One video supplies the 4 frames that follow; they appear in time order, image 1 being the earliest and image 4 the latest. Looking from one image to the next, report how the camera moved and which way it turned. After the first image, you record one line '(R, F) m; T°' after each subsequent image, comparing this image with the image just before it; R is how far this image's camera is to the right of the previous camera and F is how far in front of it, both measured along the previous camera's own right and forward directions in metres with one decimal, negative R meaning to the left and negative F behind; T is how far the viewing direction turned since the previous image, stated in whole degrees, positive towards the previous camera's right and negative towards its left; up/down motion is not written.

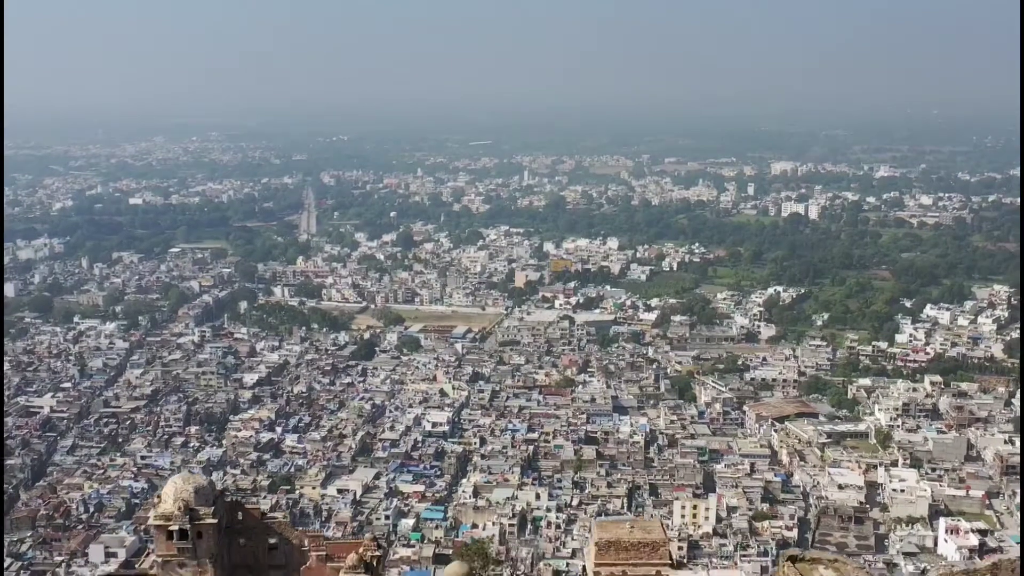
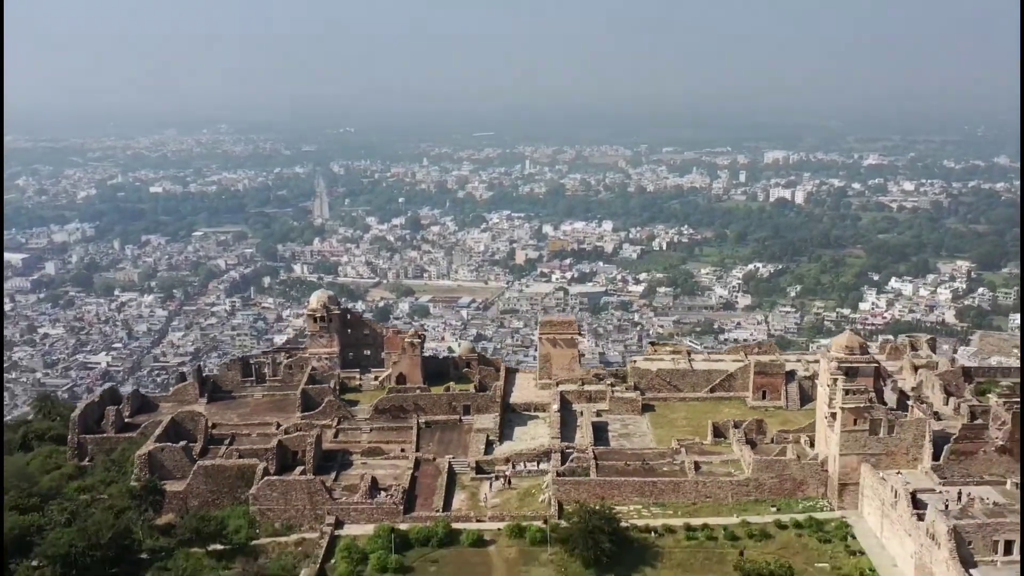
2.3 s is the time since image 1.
(+0.4, -10.1) m; 0°
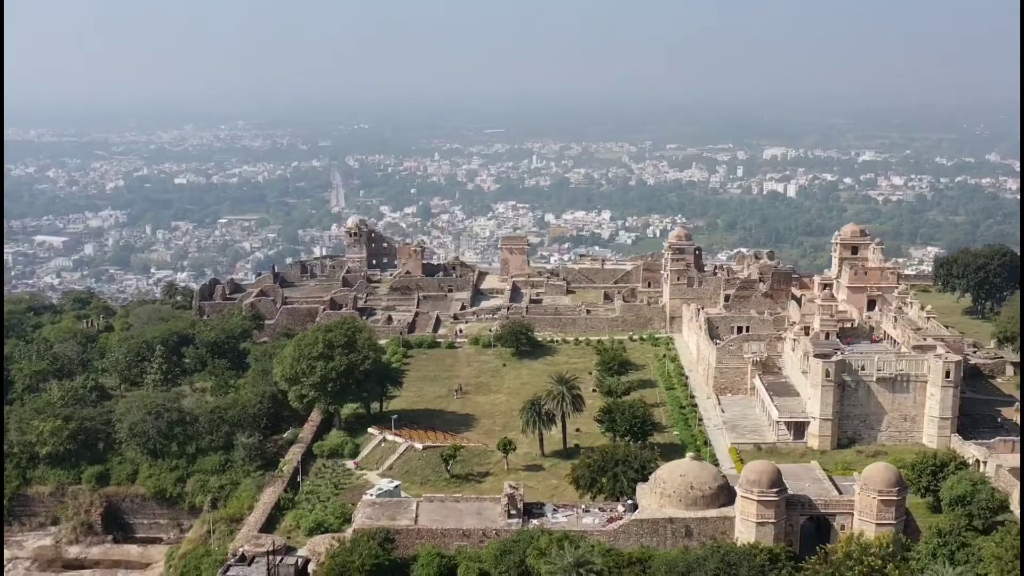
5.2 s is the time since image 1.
(+1.1, -10.4) m; -1°
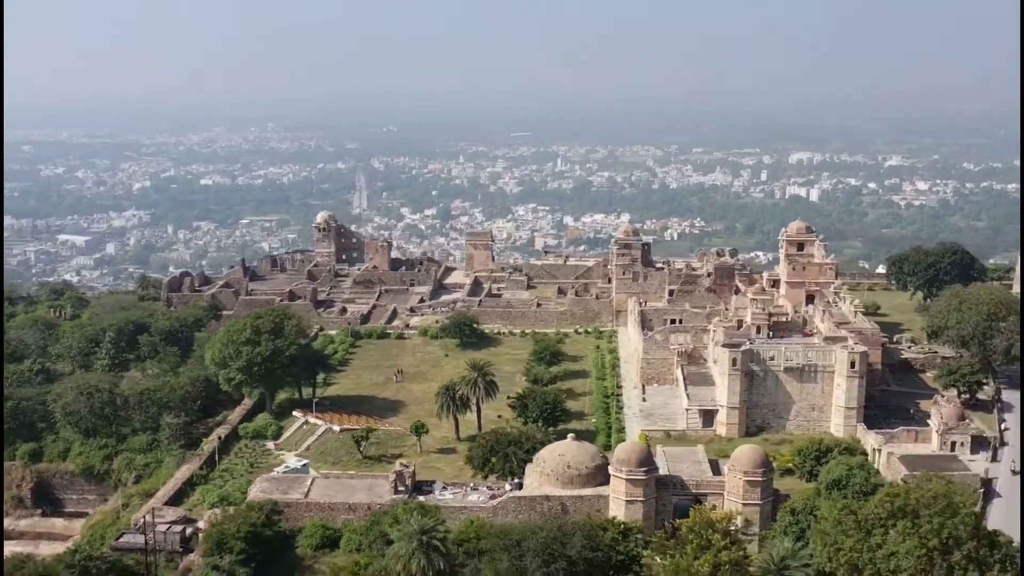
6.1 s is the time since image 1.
(+1.9, -0.6) m; -2°
